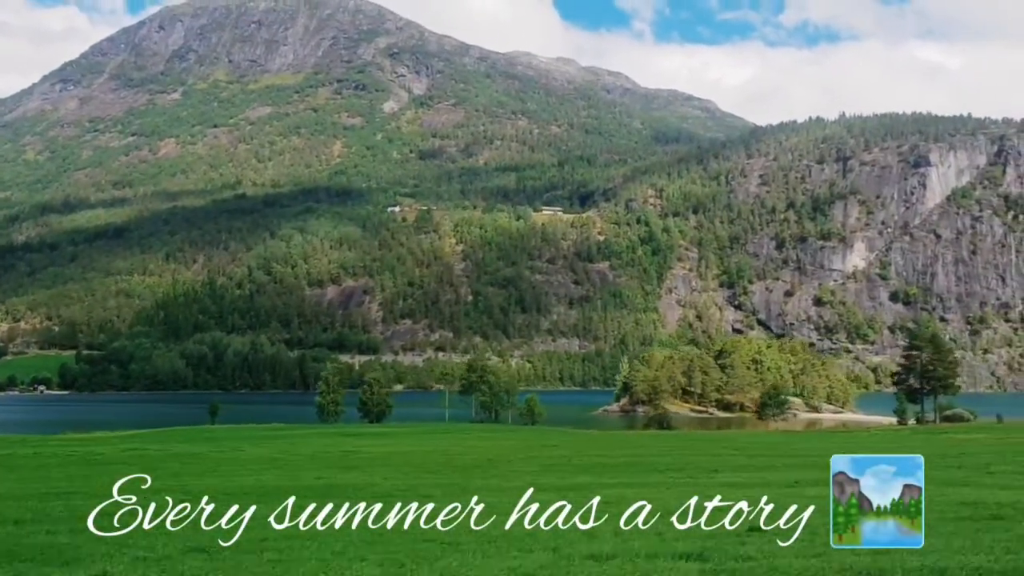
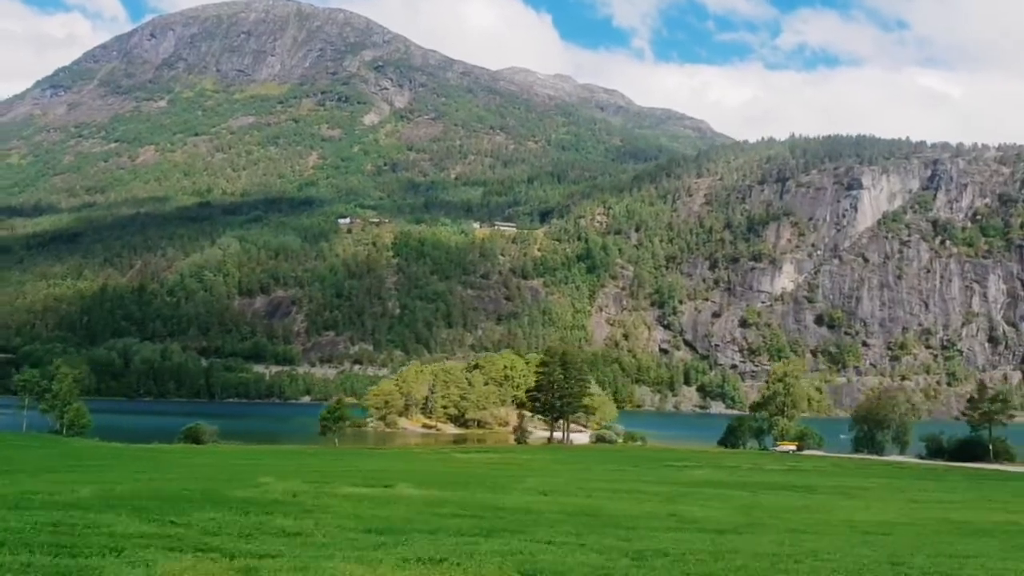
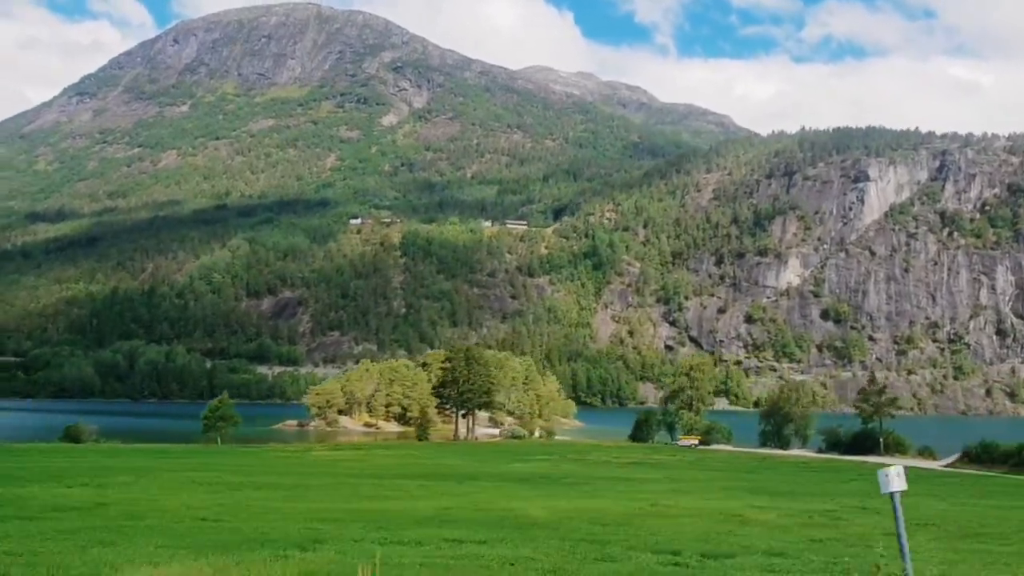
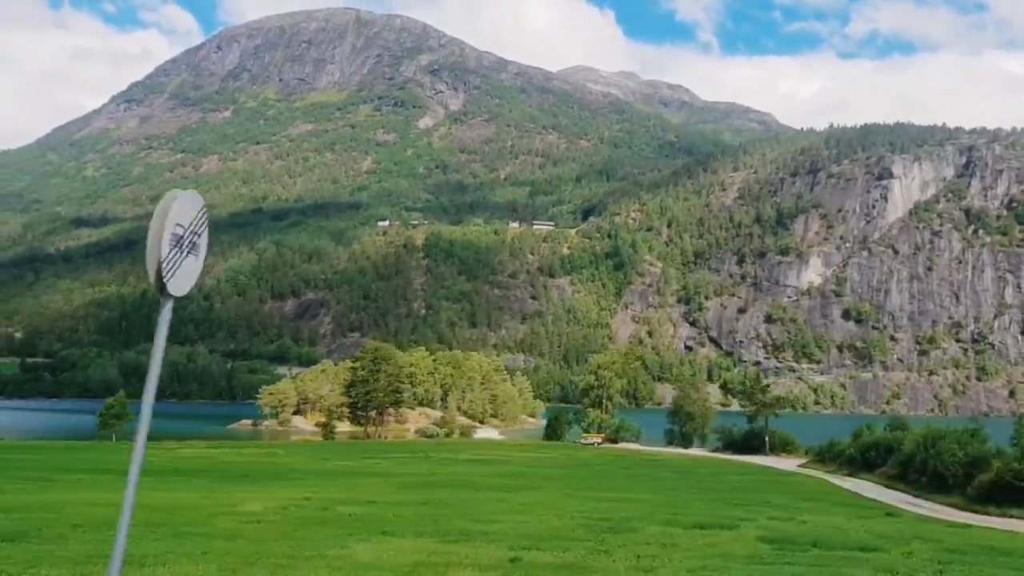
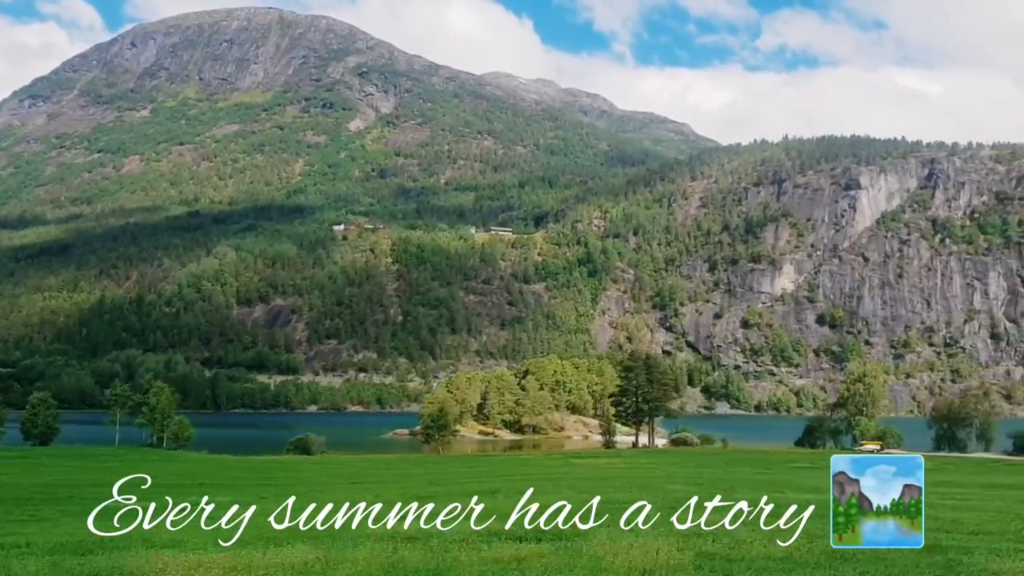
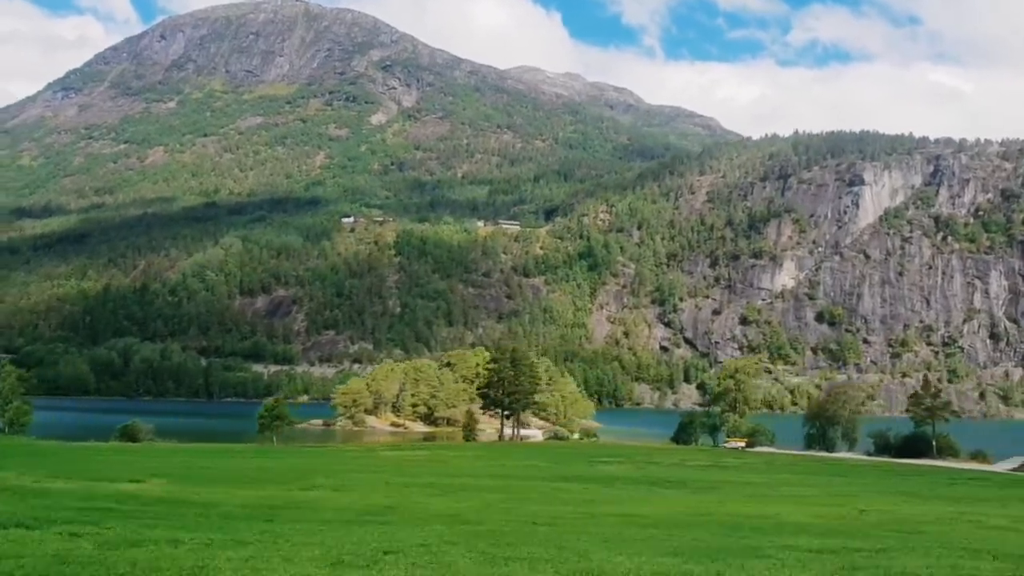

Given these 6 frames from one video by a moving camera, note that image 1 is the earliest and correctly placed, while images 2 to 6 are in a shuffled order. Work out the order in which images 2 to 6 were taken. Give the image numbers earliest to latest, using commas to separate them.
5, 2, 6, 3, 4
